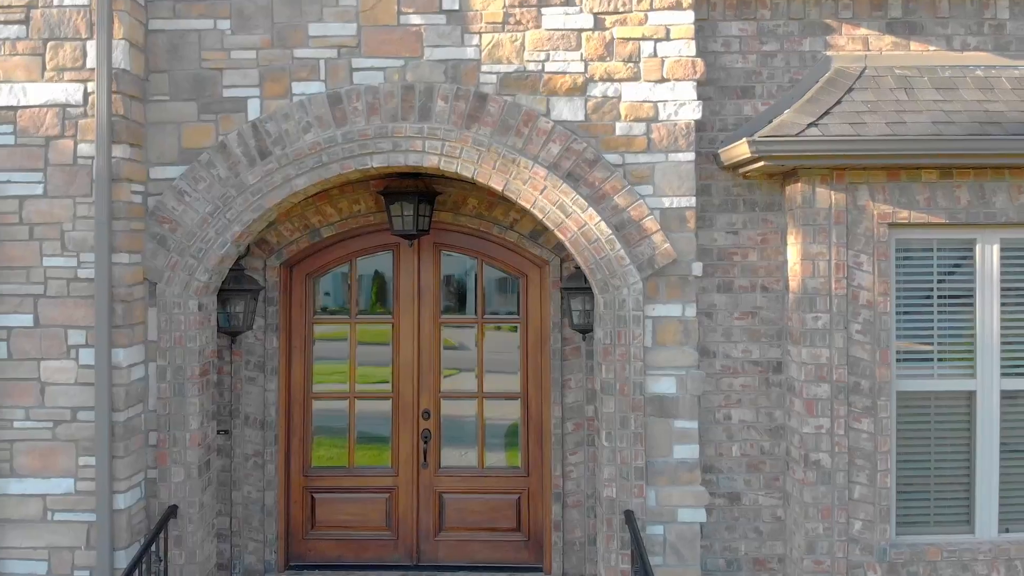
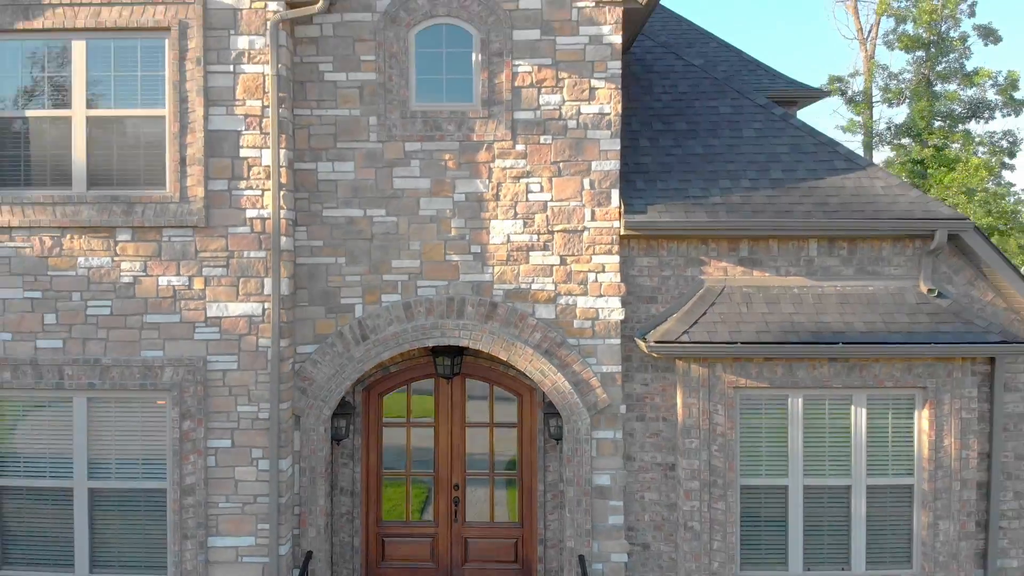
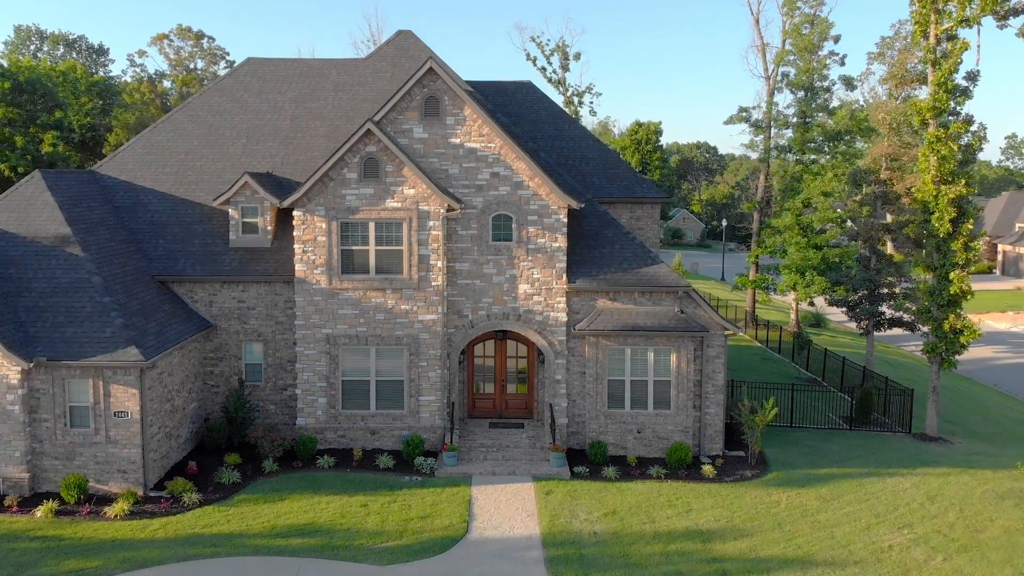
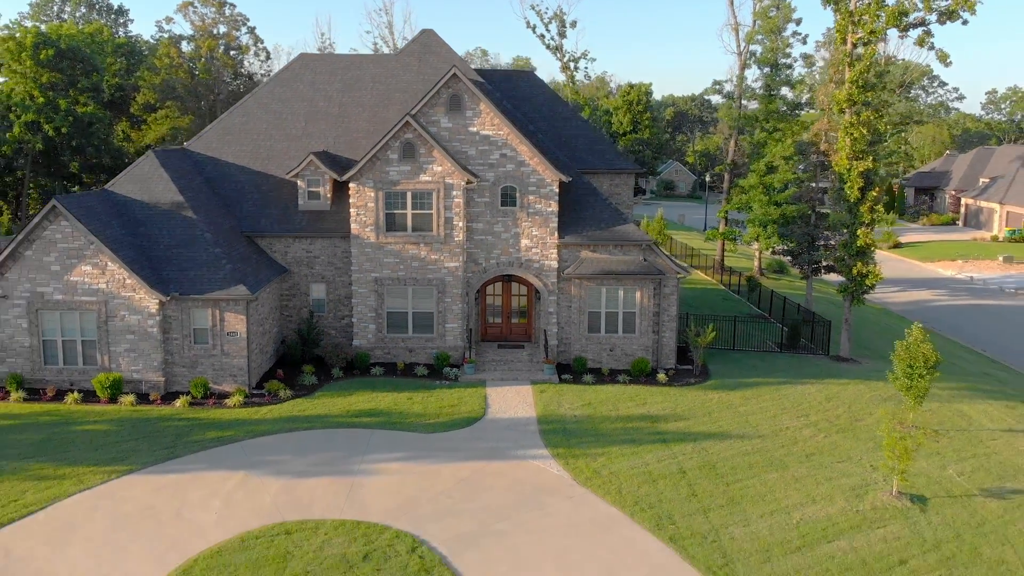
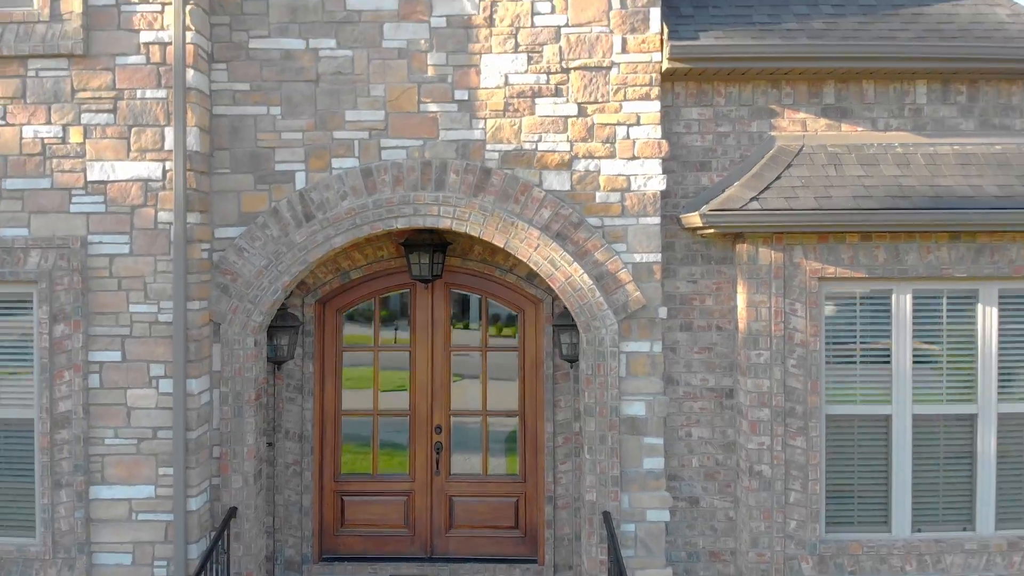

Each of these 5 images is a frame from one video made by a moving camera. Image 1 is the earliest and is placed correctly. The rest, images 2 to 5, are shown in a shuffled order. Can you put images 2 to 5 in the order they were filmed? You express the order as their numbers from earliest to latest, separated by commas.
5, 2, 3, 4
